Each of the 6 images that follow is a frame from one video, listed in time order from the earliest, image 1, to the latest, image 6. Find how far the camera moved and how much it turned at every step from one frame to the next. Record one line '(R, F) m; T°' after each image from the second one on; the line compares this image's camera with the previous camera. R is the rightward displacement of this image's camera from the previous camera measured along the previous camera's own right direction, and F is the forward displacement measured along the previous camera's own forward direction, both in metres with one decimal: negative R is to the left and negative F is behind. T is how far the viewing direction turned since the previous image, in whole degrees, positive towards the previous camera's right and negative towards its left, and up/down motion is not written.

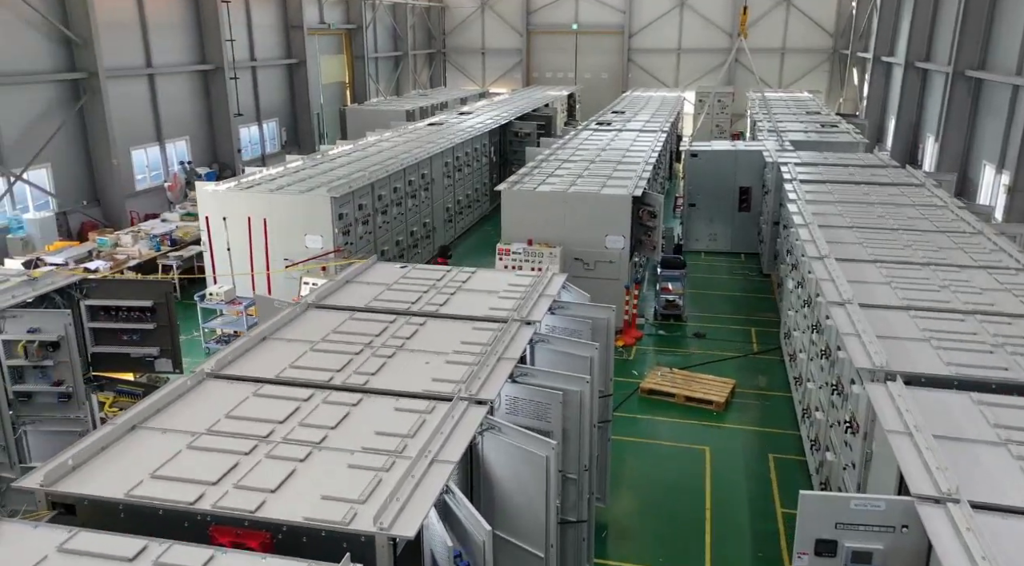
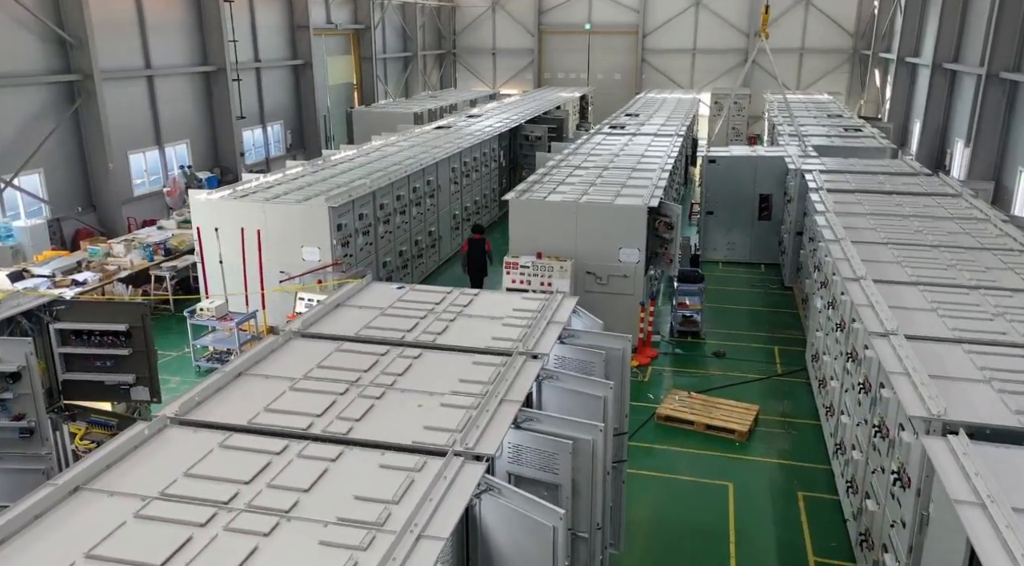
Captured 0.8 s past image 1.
(+0.1, +0.8) m; -1°
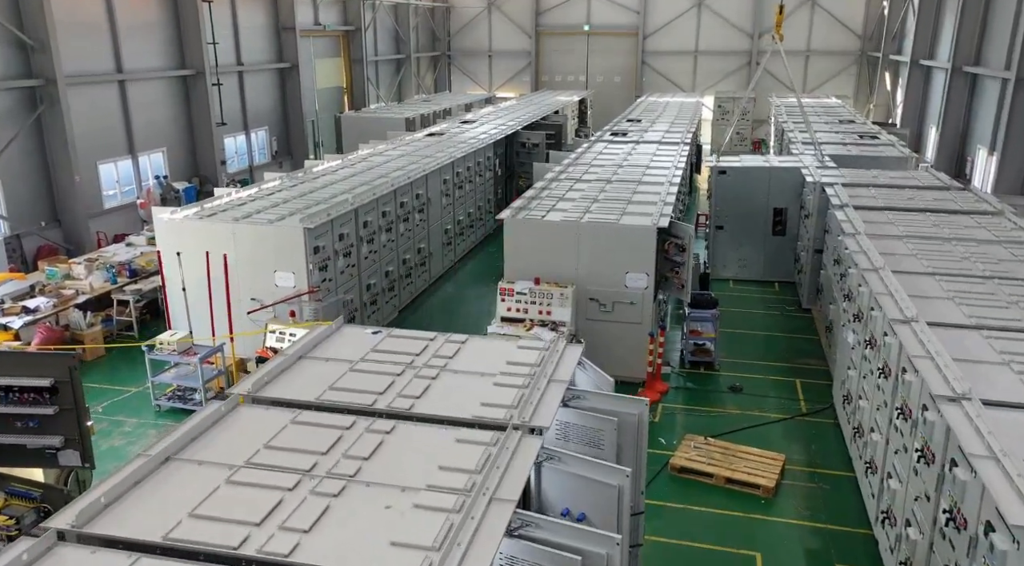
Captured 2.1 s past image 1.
(0.0, +1.3) m; 0°
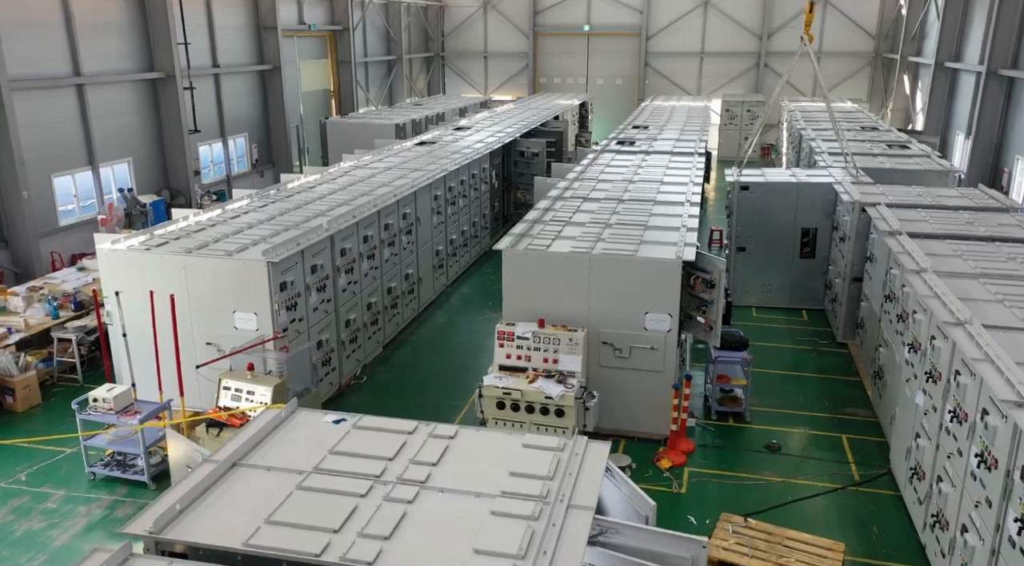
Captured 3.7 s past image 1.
(-0.1, +1.8) m; 0°
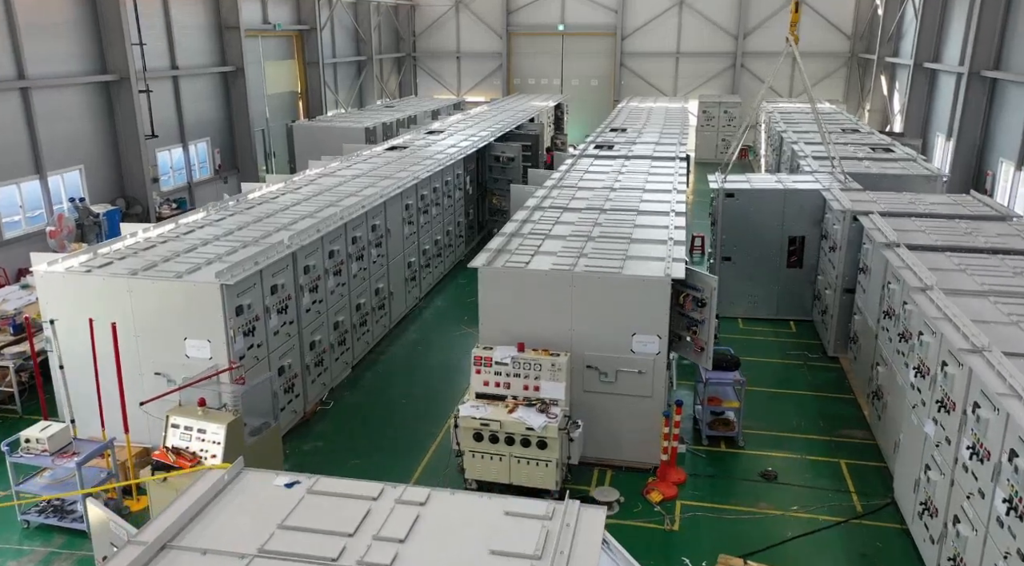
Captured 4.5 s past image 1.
(0.0, +0.8) m; +2°
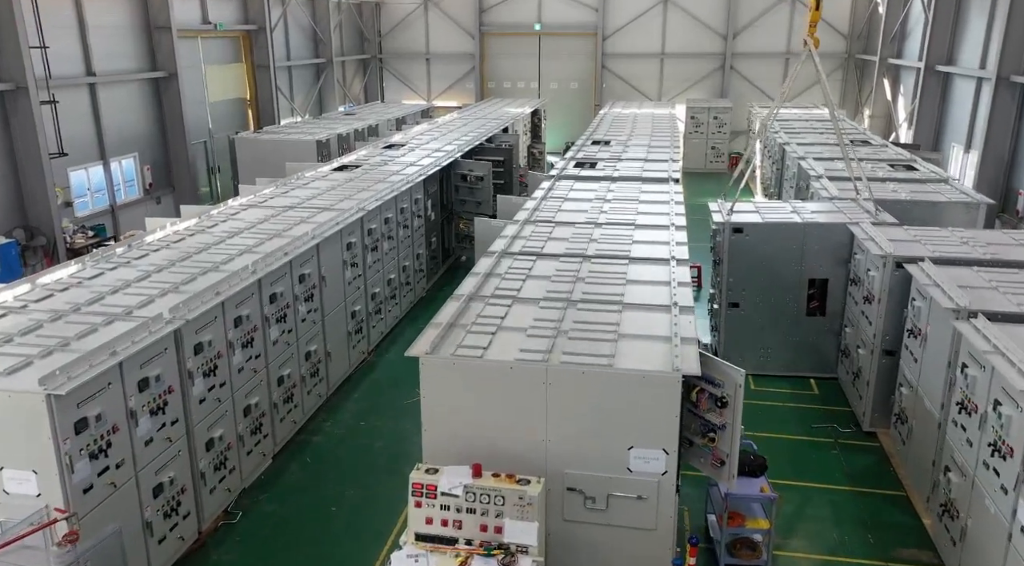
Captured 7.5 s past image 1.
(+0.3, +2.7) m; +1°
